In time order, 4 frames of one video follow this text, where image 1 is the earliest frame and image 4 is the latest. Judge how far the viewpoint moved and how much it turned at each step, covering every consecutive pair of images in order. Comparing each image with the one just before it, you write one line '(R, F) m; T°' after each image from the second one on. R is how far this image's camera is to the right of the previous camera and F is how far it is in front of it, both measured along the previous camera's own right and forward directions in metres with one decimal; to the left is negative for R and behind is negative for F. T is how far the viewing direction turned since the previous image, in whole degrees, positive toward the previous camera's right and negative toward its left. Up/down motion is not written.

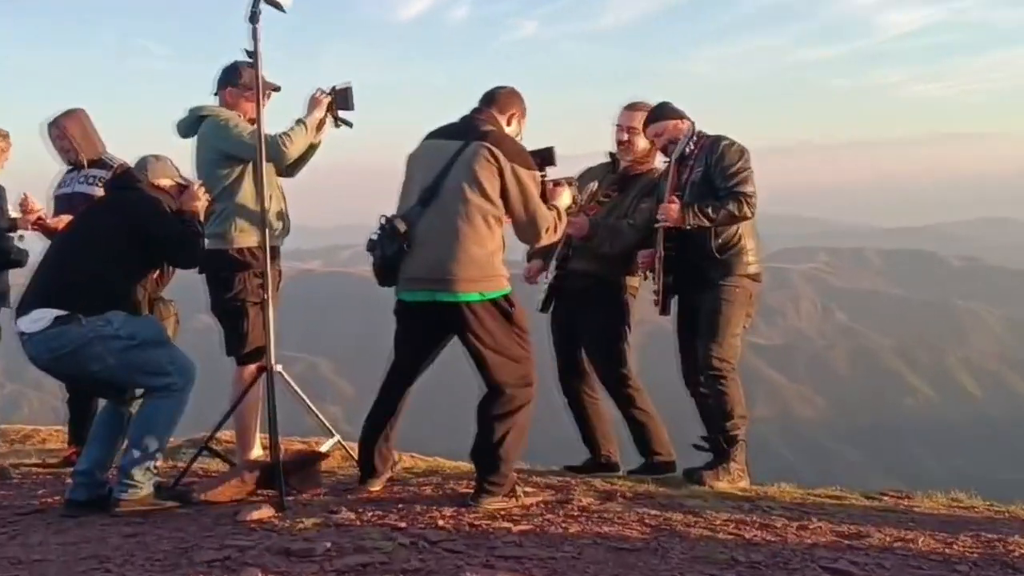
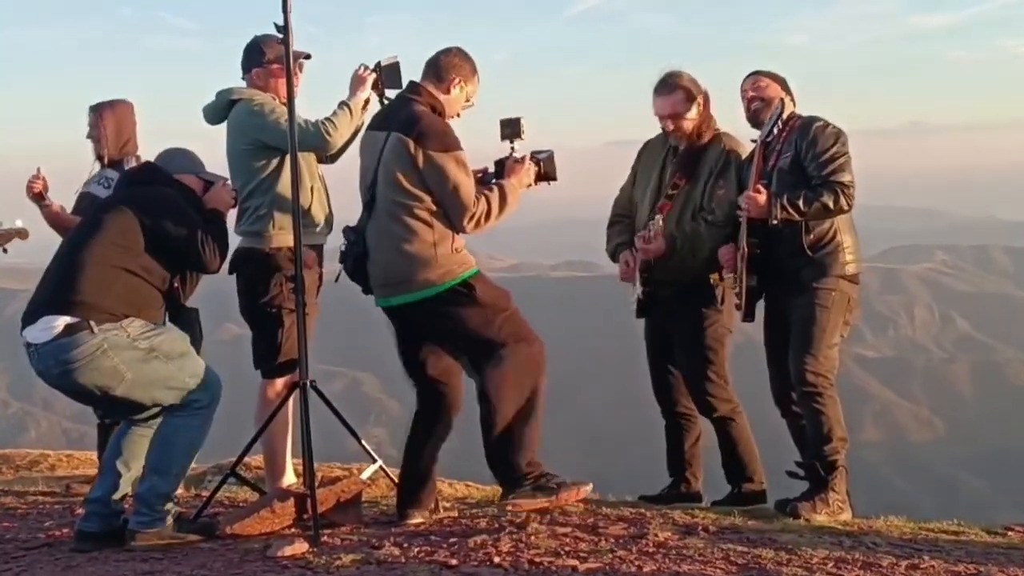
(0.0, +0.9) m; -3°
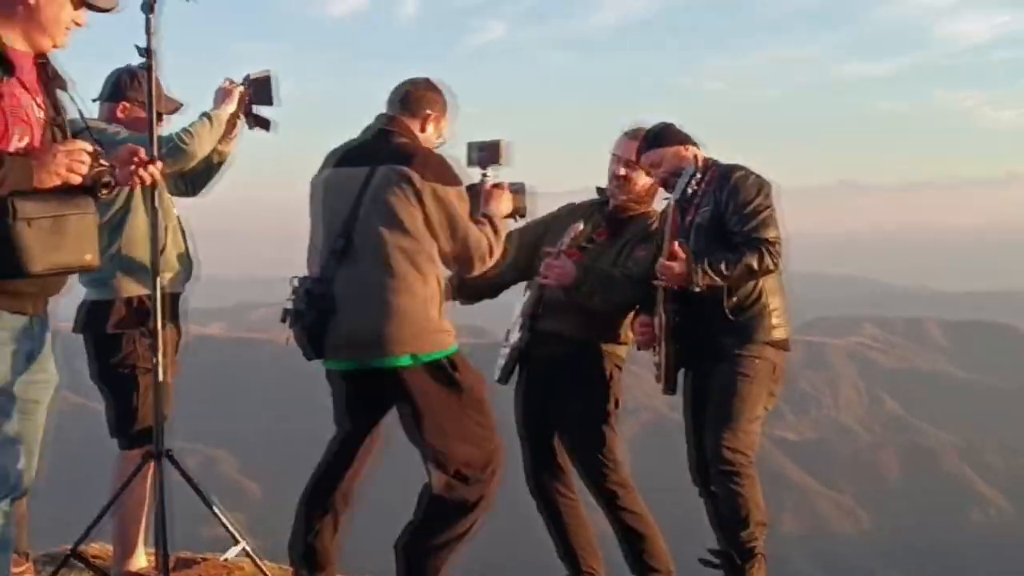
(0.0, +0.6) m; +4°
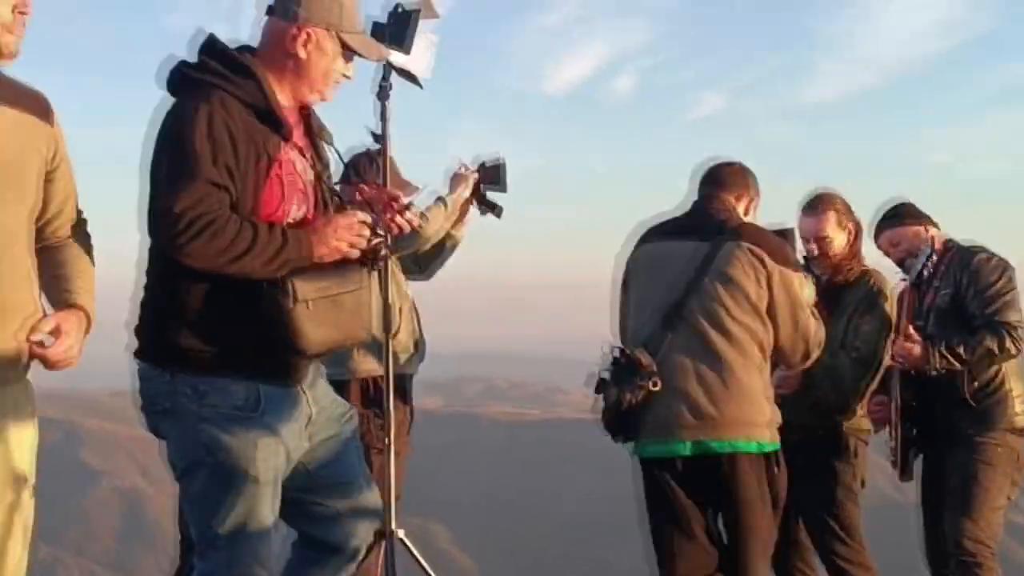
(-0.5, +0.1) m; -3°
